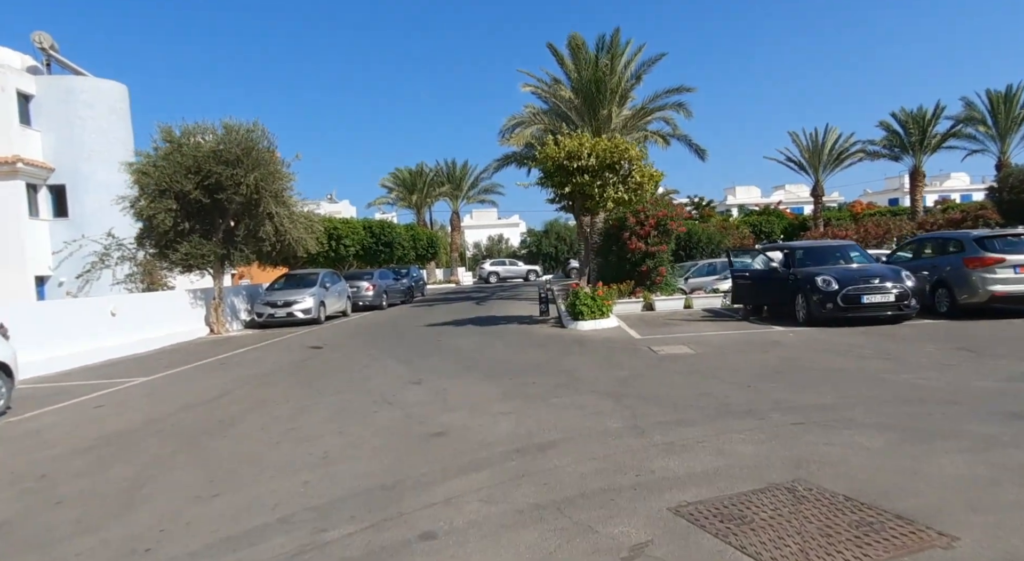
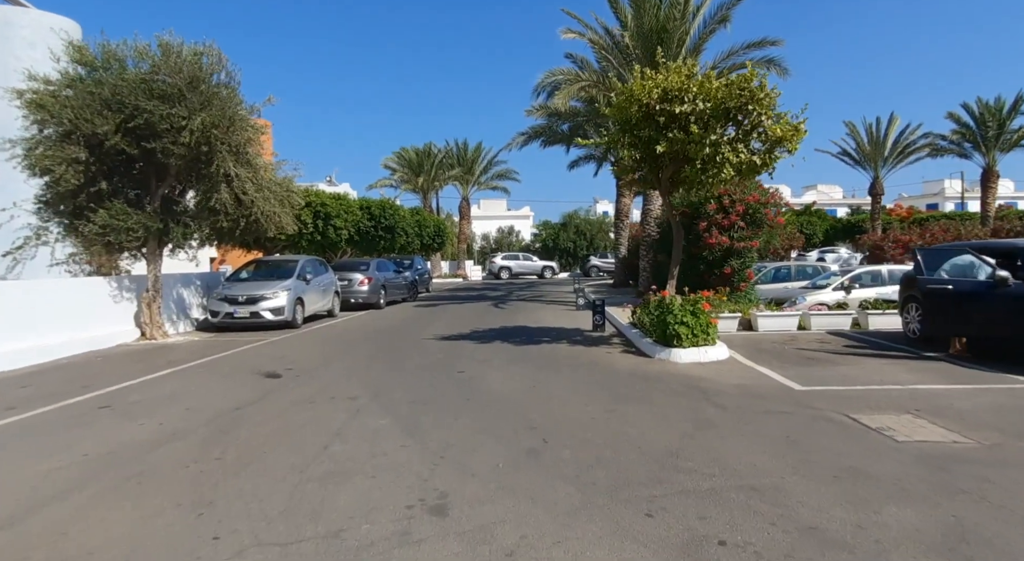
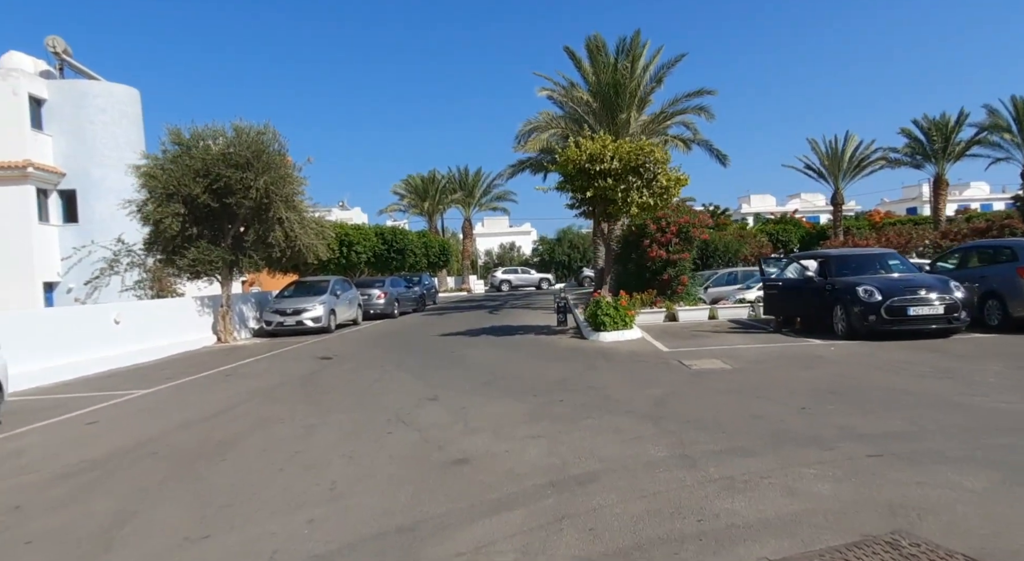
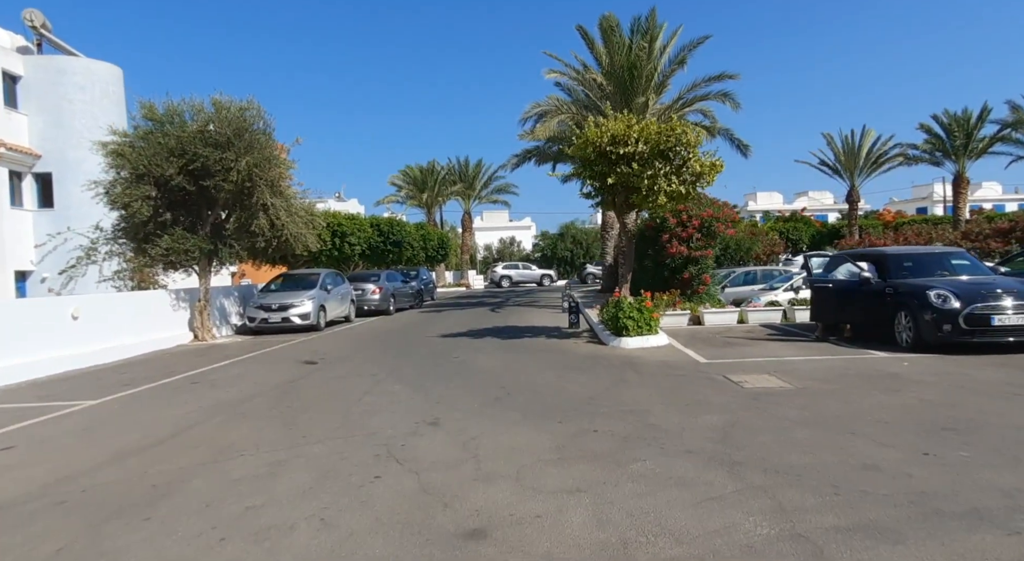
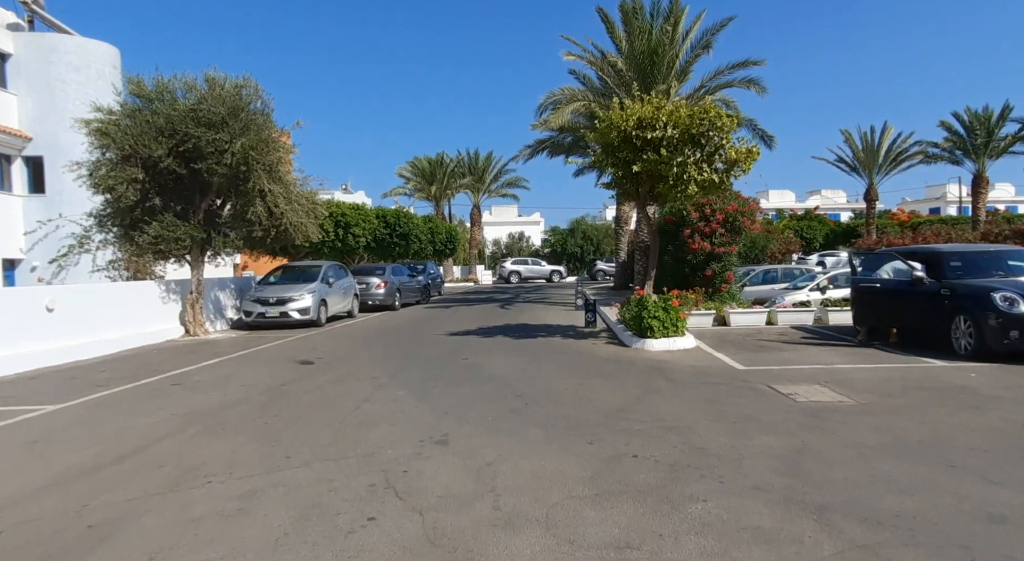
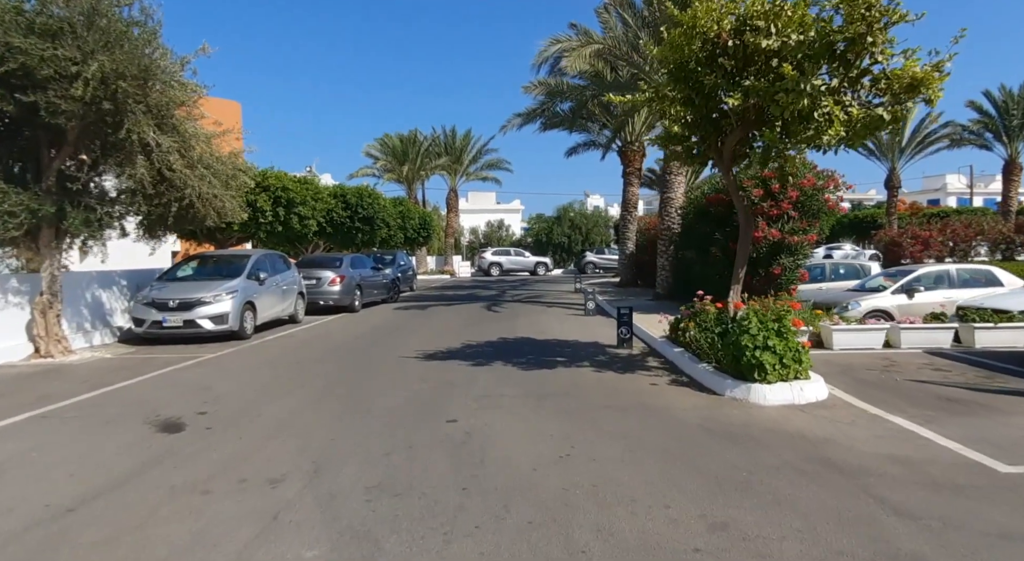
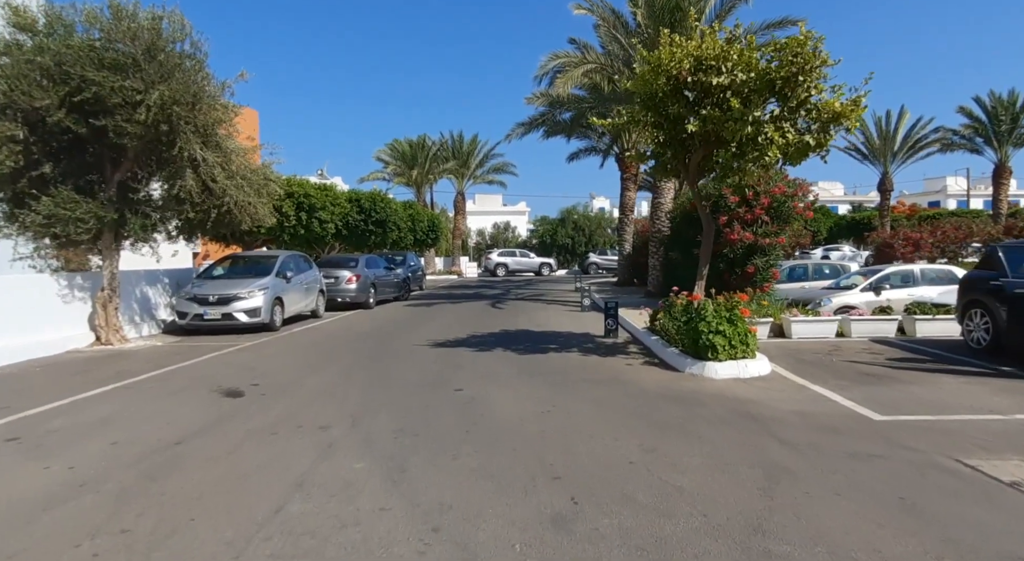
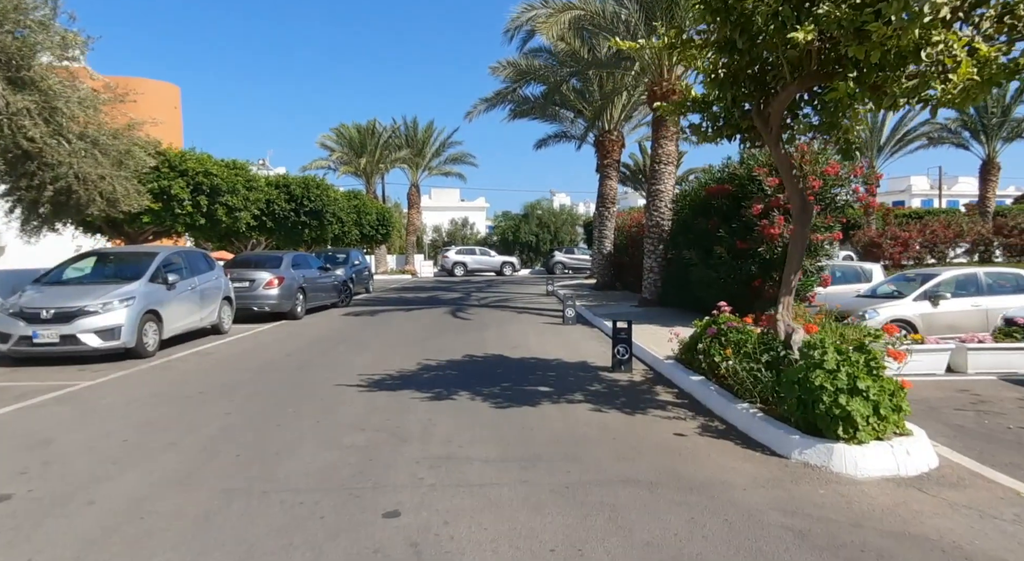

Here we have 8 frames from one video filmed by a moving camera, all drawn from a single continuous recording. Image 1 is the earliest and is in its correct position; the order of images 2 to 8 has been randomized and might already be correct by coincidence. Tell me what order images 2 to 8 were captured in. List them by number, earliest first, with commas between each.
3, 4, 5, 2, 7, 6, 8
